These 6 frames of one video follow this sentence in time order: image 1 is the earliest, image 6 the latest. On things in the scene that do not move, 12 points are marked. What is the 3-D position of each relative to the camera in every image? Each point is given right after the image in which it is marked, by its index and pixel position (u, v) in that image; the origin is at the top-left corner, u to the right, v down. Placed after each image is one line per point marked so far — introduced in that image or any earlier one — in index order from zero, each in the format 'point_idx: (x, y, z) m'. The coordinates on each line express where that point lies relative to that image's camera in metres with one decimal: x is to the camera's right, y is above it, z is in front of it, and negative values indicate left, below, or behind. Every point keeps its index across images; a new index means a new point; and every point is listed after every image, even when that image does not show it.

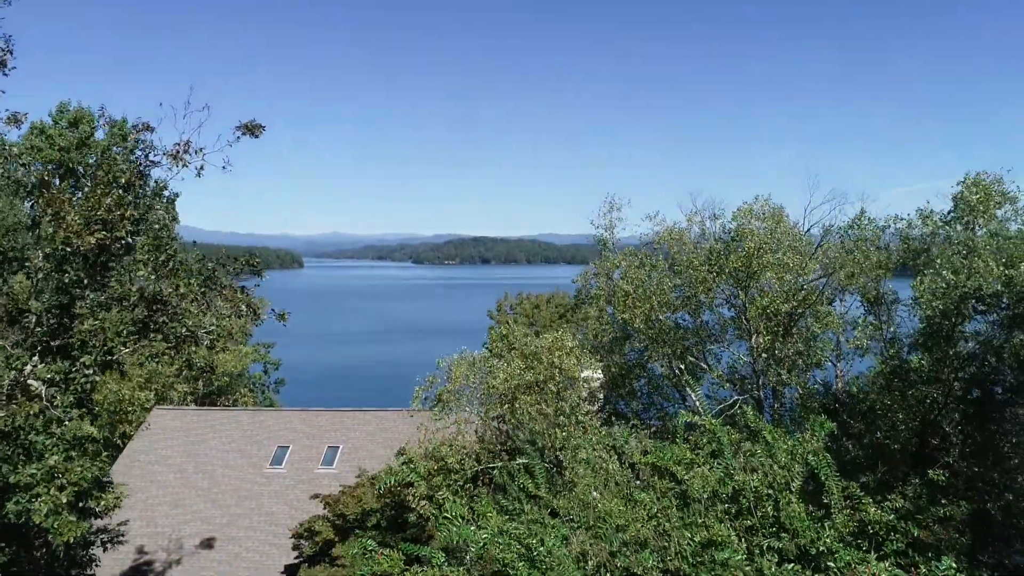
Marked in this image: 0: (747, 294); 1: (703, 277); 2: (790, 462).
0: (+4.4, -0.2, +13.6) m
1: (+3.8, +0.2, +14.3) m
2: (+3.8, -2.5, +9.8) m
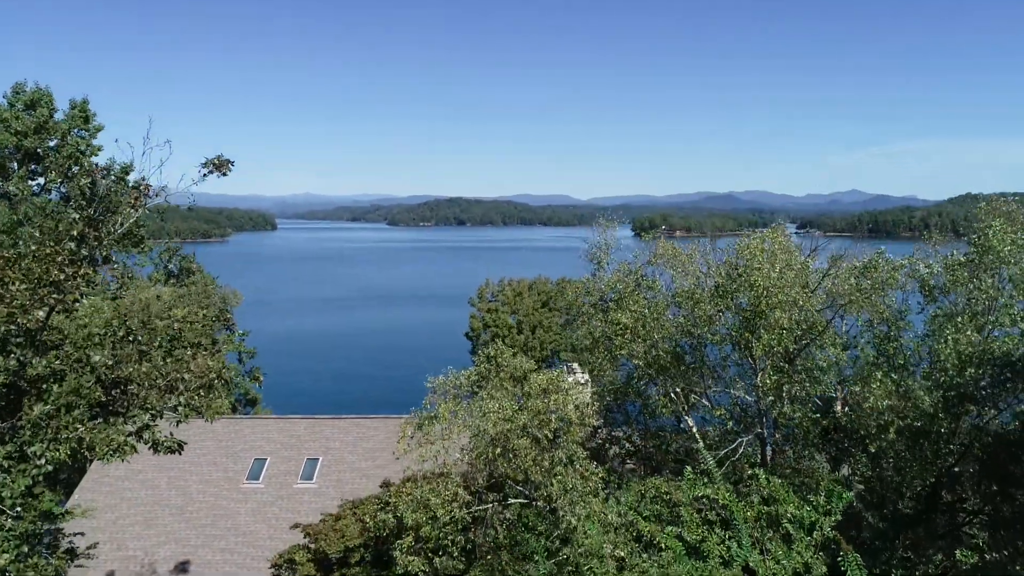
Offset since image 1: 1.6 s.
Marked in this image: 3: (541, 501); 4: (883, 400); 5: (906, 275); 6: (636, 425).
0: (+4.3, -0.8, +12.9) m
1: (+3.7, -0.5, +13.6) m
2: (+3.8, -3.3, +9.2) m
3: (+0.5, -3.9, +13.2) m
4: (+5.5, -1.6, +10.8) m
5: (+7.2, +0.1, +13.1) m
6: (+2.5, -2.7, +15.0) m
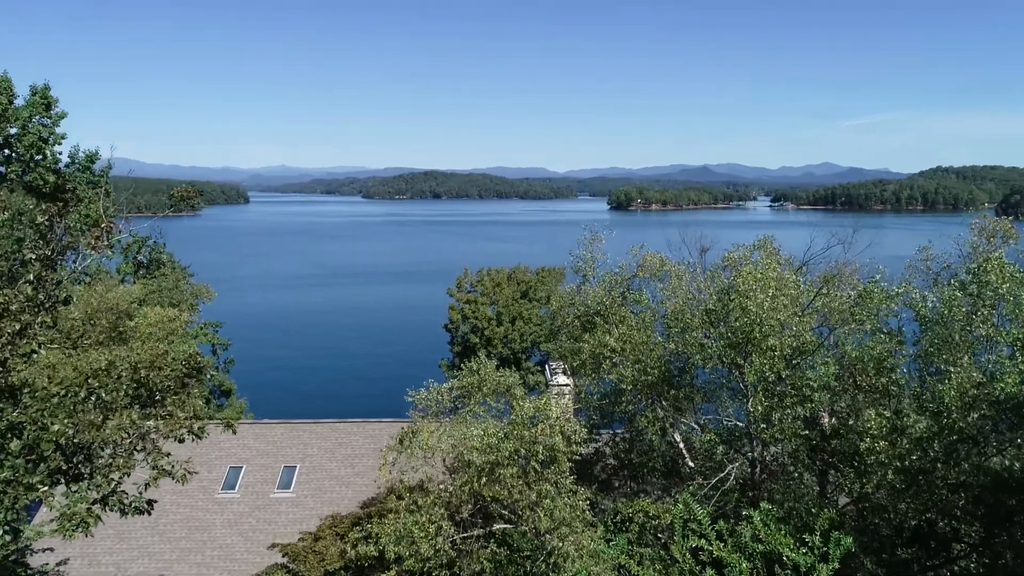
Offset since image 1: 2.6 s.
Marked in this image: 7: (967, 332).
0: (+4.1, -1.2, +12.6) m
1: (+3.4, -0.9, +13.2) m
2: (+3.6, -3.9, +8.9) m
3: (+0.3, -4.3, +12.9) m
4: (+5.3, -2.1, +10.5) m
5: (+7.0, -0.3, +12.9) m
6: (+2.2, -3.1, +14.7) m
7: (+7.0, -0.7, +11.3) m
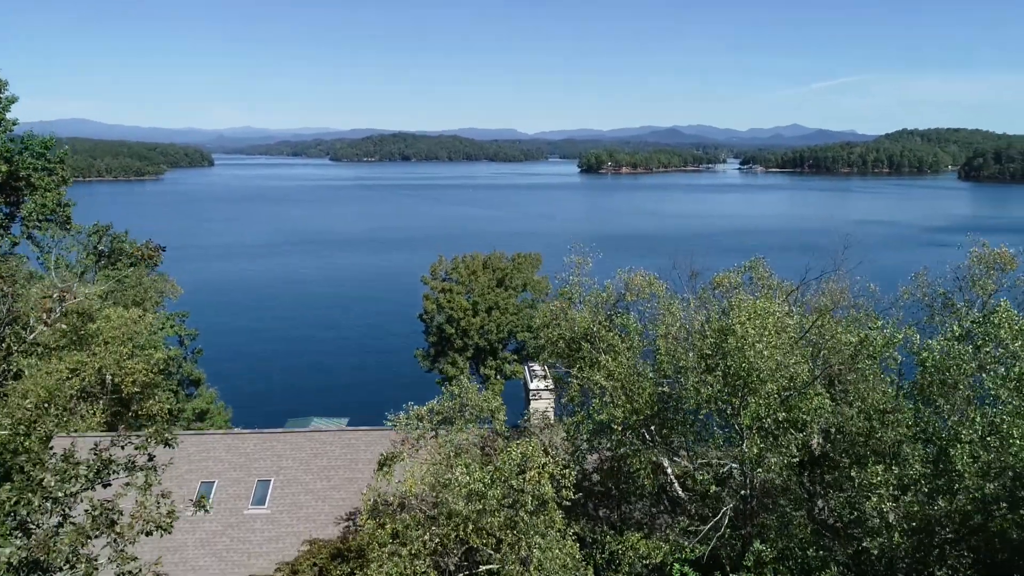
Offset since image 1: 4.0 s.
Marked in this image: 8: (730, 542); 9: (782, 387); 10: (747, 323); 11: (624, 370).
0: (+3.8, -1.9, +12.2) m
1: (+3.1, -1.5, +12.8) m
2: (+3.6, -4.7, +8.7) m
3: (+0.1, -4.9, +12.5) m
4: (+5.2, -2.9, +10.2) m
5: (+6.7, -0.9, +12.5) m
6: (+1.9, -3.7, +14.3) m
7: (+6.8, -1.4, +11.0) m
8: (+3.7, -4.3, +12.5) m
9: (+4.5, -1.6, +12.1) m
10: (+4.0, -0.6, +12.3) m
11: (+2.1, -1.6, +13.5) m
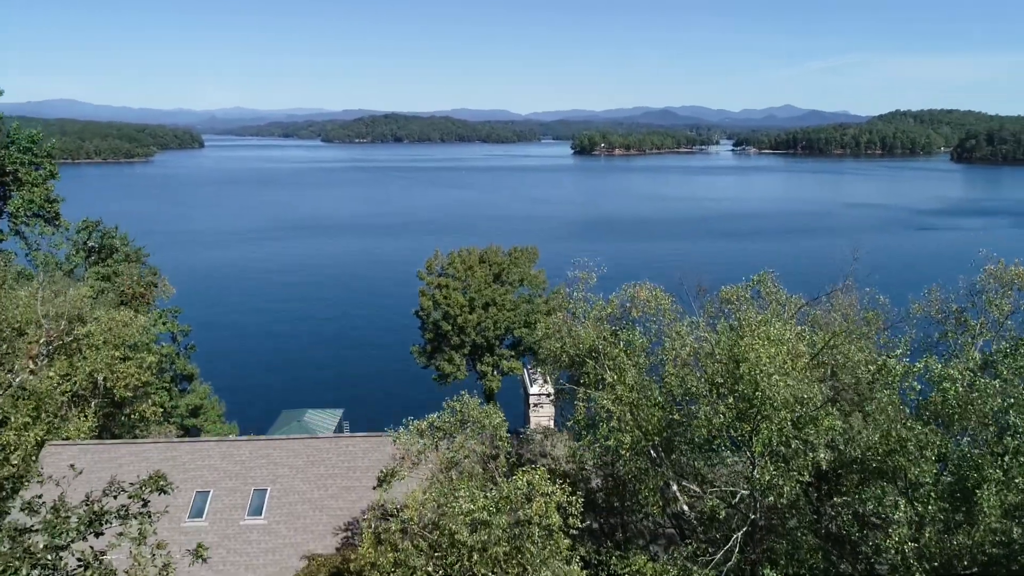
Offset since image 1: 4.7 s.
0: (+3.9, -2.3, +11.9) m
1: (+3.2, -1.9, +12.5) m
2: (+3.7, -5.2, +8.4) m
3: (+0.1, -5.3, +12.2) m
4: (+5.3, -3.3, +10.0) m
5: (+6.8, -1.3, +12.2) m
6: (+1.9, -4.0, +14.0) m
7: (+6.9, -1.8, +10.7) m
8: (+3.8, -4.7, +12.3) m
9: (+4.6, -2.0, +11.8) m
10: (+4.1, -1.0, +12.0) m
11: (+2.2, -1.9, +13.2) m
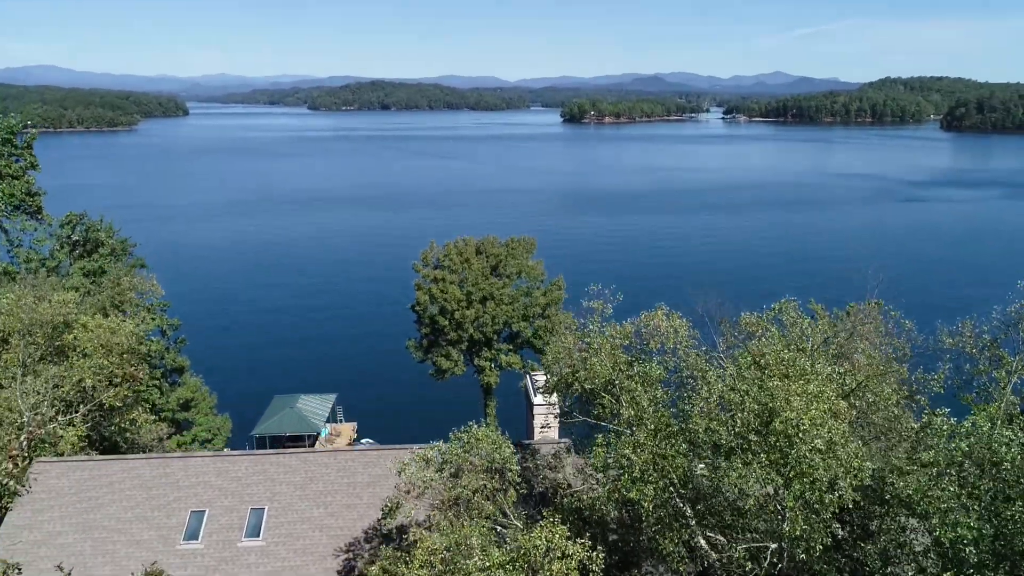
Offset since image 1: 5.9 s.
0: (+4.2, -3.0, +11.3) m
1: (+3.5, -2.5, +11.8) m
2: (+4.0, -6.0, +7.9) m
3: (+0.4, -6.0, +11.7) m
4: (+5.5, -4.1, +9.4) m
5: (+7.0, -2.0, +11.6) m
6: (+2.2, -4.6, +13.5) m
7: (+7.2, -2.5, +10.1) m
8: (+4.1, -5.4, +11.7) m
9: (+4.8, -2.7, +11.2) m
10: (+4.3, -1.7, +11.3) m
11: (+2.4, -2.6, +12.5) m
